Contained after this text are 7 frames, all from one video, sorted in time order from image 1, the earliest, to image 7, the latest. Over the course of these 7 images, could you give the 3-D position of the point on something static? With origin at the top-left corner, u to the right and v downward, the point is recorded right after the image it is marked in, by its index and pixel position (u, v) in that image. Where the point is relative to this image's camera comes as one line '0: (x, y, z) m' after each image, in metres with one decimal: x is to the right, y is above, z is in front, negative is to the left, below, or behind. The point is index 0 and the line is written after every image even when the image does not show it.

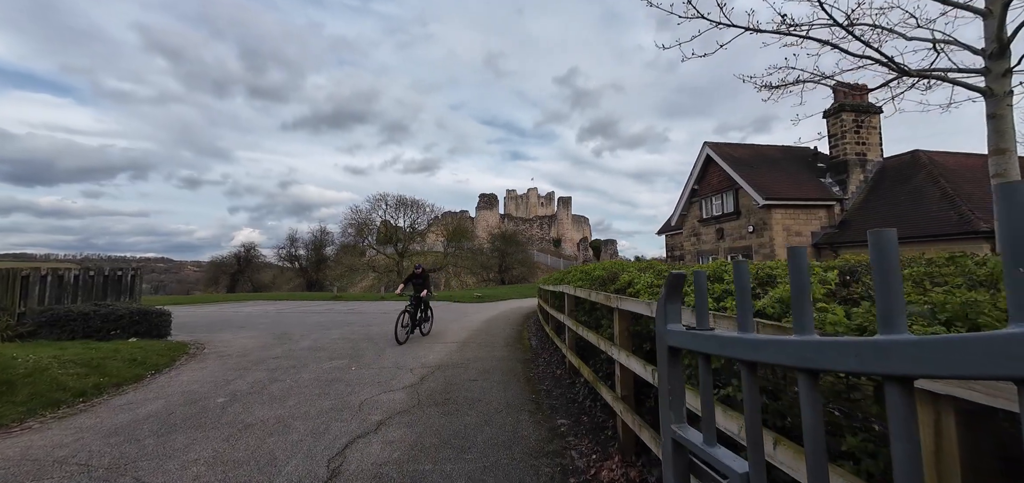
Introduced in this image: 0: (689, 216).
0: (+6.8, +1.0, +14.9) m
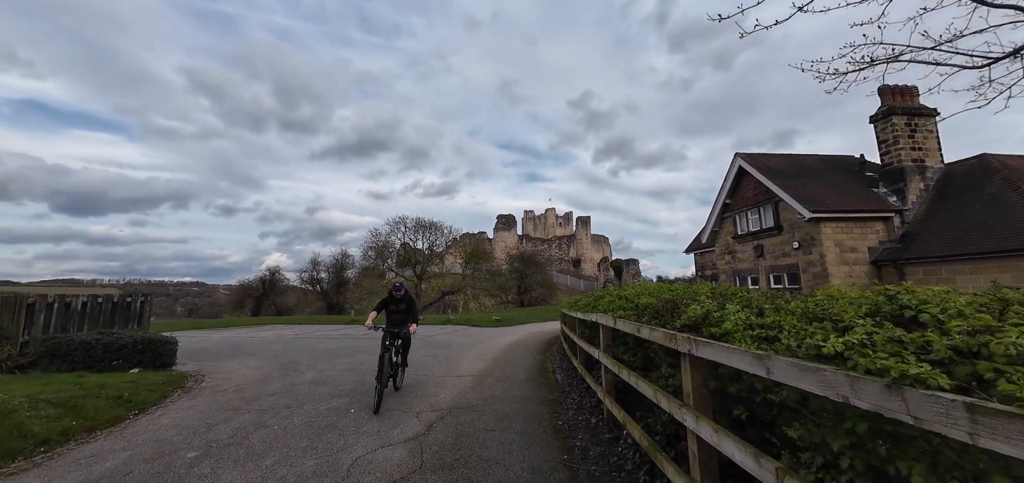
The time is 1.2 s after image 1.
0: (+7.5, +0.3, +13.9) m
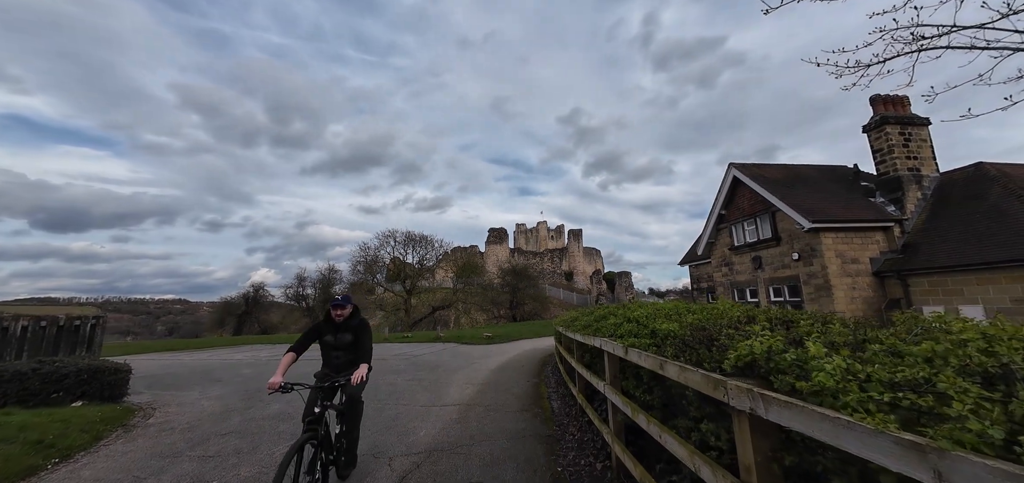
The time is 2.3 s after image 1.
0: (+7.2, -0.1, +13.6) m
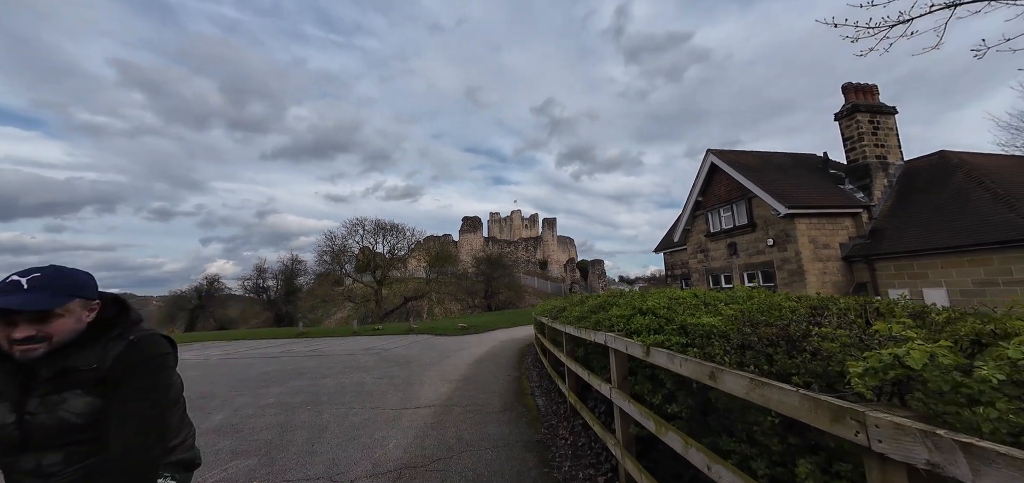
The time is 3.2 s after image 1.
0: (+6.3, +0.4, +13.5) m
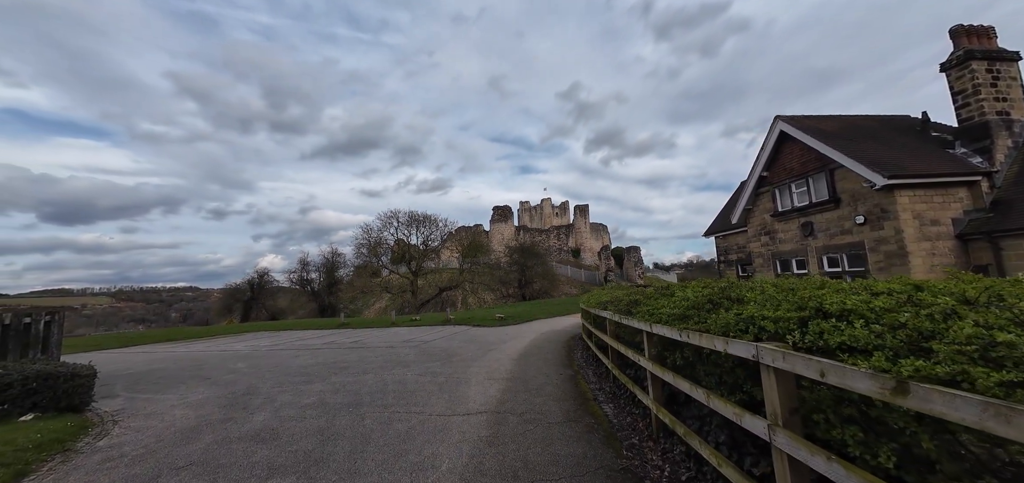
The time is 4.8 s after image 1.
0: (+7.6, +1.0, +12.2) m
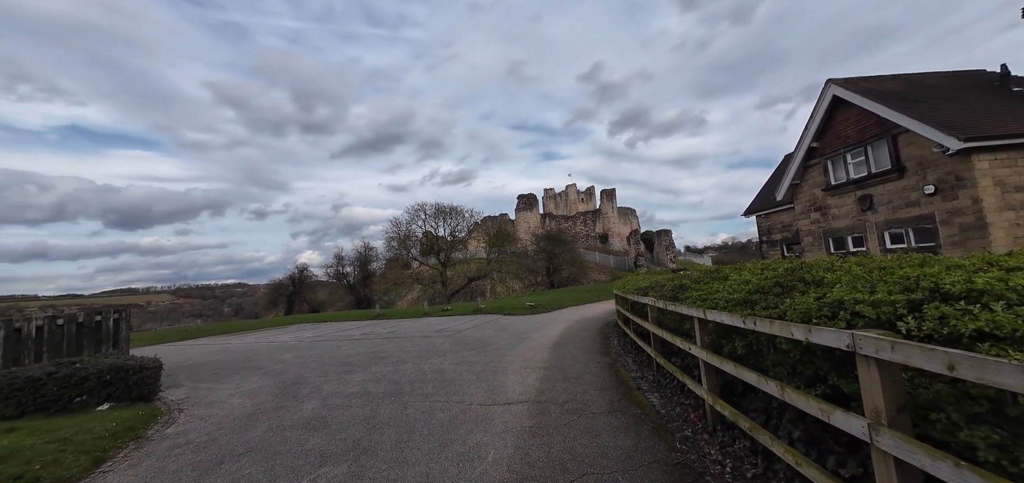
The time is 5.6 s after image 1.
0: (+8.6, +1.6, +11.4) m
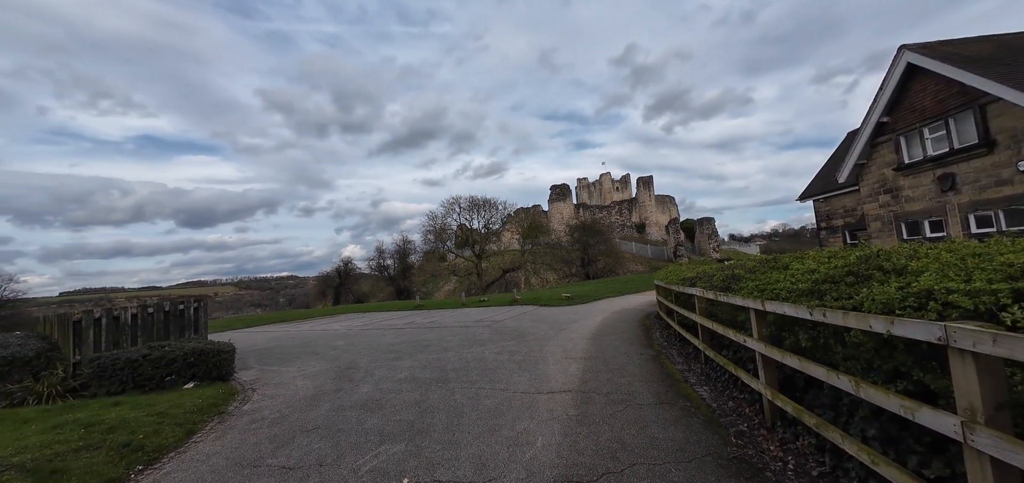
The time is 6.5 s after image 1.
0: (+9.7, +2.0, +10.6) m
